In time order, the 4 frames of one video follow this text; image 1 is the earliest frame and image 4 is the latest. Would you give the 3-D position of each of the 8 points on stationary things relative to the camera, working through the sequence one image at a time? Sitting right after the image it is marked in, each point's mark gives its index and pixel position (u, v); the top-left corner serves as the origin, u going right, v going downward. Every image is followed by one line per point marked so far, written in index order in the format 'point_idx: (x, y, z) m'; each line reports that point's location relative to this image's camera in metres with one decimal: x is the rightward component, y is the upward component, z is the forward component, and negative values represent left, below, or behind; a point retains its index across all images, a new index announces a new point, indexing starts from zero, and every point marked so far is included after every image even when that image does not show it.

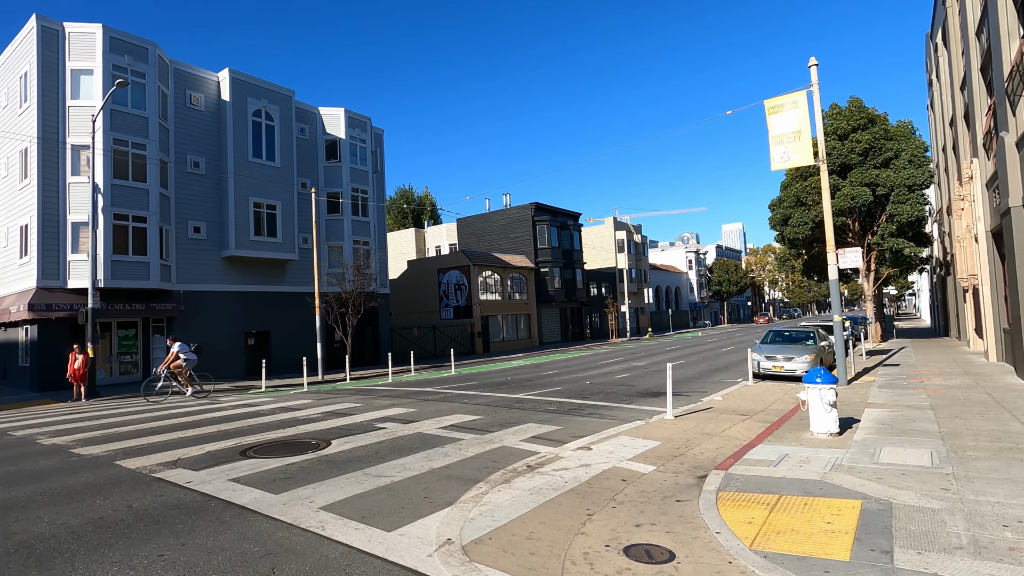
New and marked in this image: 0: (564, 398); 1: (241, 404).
0: (+1.2, -2.6, +12.8) m
1: (-6.8, -2.9, +13.6) m
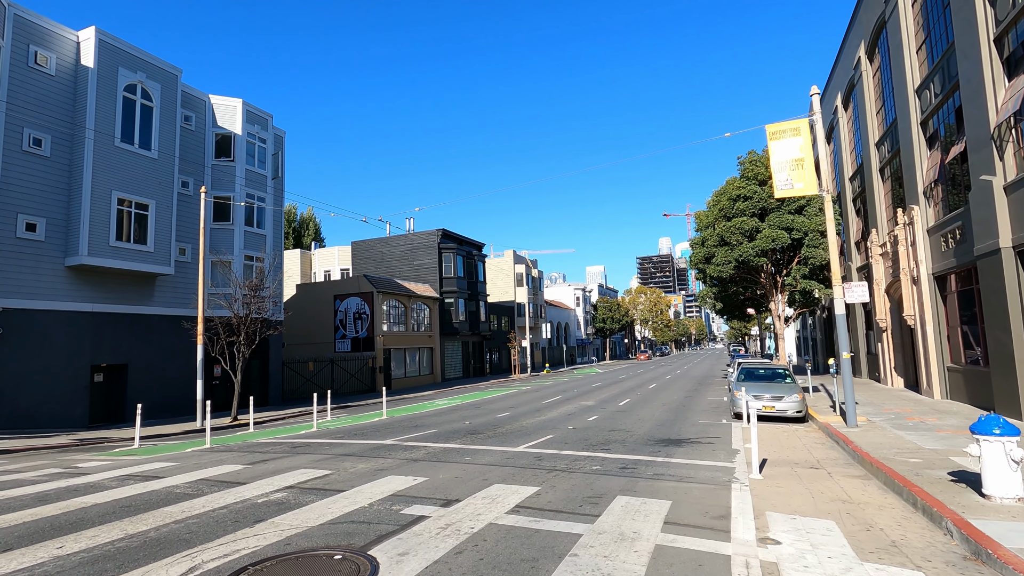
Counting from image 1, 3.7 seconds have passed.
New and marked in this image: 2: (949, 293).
0: (+1.4, -3.1, +10.3) m
1: (-6.6, -3.1, +9.2) m
2: (+13.7, -0.1, +16.9) m
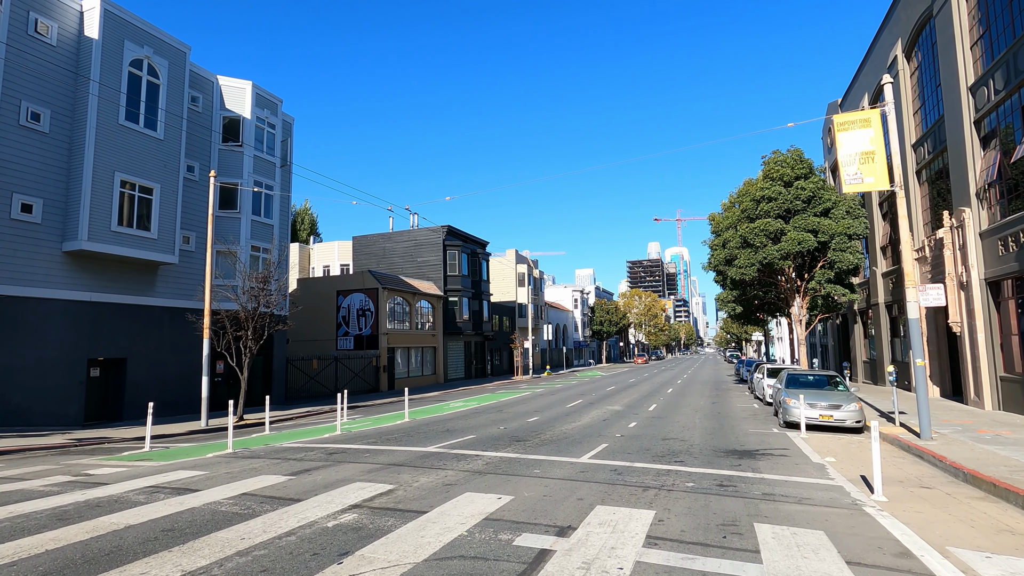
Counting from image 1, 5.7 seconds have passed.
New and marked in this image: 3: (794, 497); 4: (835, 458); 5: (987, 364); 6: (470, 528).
0: (+2.5, -3.0, +9.3) m
1: (-5.5, -2.8, +8.0) m
2: (+14.8, -0.3, +16.2) m
3: (+3.7, -2.7, +7.1) m
4: (+6.2, -3.3, +10.5) m
5: (+15.0, -2.4, +17.0) m
6: (-0.5, -2.4, +5.4) m
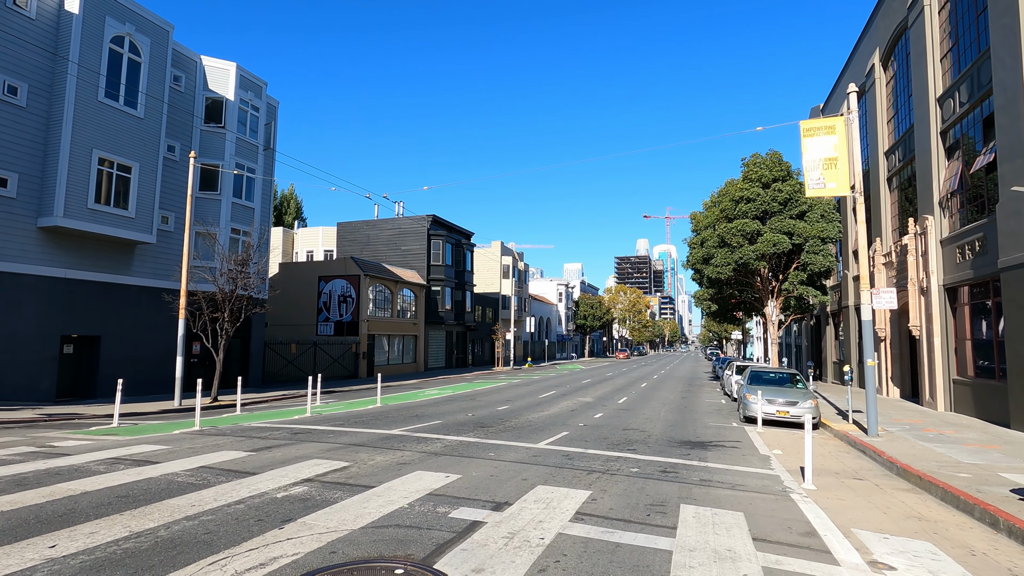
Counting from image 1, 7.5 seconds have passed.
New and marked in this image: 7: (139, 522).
0: (+1.8, -2.9, +9.7) m
1: (-6.2, -2.5, +8.2) m
2: (+14.0, -0.5, +16.8) m
3: (+3.0, -2.7, +7.5) m
4: (+5.4, -3.3, +10.9) m
5: (+14.1, -2.6, +17.7) m
6: (-1.1, -2.3, +5.7) m
7: (-3.5, -2.1, +5.0) m
